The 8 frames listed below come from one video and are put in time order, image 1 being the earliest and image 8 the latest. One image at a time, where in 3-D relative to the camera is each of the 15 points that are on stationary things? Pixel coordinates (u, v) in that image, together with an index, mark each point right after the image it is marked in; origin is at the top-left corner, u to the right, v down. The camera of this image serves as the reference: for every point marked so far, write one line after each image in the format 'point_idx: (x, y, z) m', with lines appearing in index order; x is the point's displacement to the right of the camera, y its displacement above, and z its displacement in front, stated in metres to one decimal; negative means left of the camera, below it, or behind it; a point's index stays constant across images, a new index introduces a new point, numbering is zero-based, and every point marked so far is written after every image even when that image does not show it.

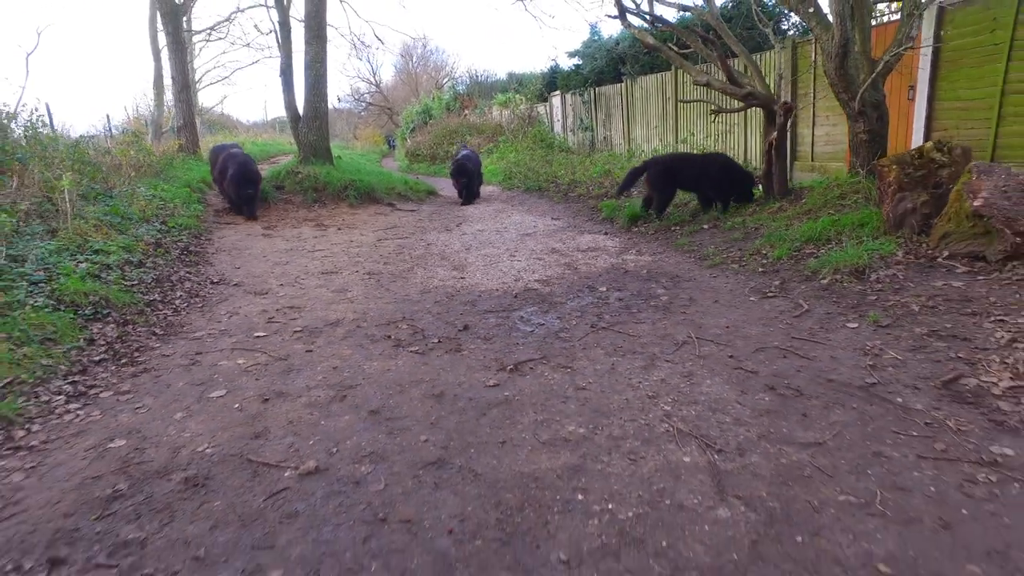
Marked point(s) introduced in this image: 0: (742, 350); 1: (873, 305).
0: (+1.2, -0.3, +3.7) m
1: (+2.3, -0.1, +4.2) m
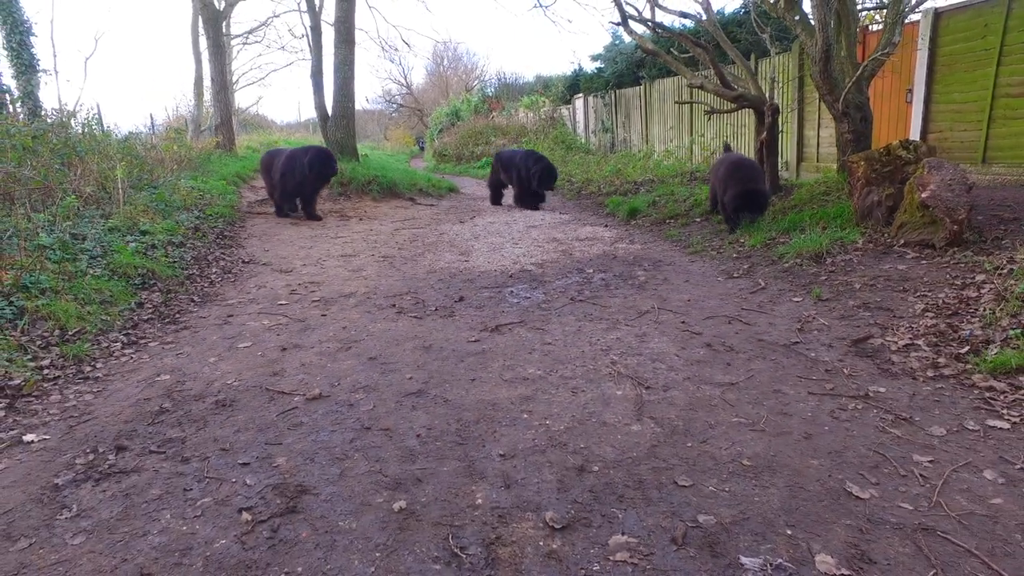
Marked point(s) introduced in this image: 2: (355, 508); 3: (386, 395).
0: (+1.1, -0.2, +4.2) m
1: (+2.2, 0.0, +4.7) m
2: (-0.5, -0.8, +2.3) m
3: (-0.6, -0.5, +3.2) m
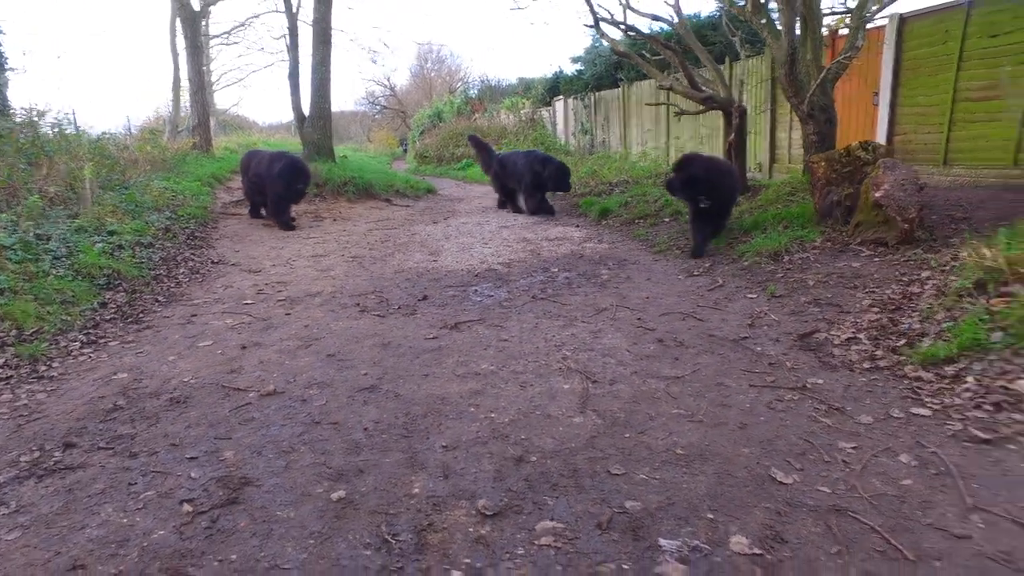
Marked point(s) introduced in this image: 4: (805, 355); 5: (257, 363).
0: (+0.9, -0.2, +4.3) m
1: (+1.9, 0.0, +4.8) m
2: (-0.8, -0.7, +2.3) m
3: (-0.8, -0.5, +3.3) m
4: (+1.5, -0.3, +3.5) m
5: (-1.4, -0.4, +3.8) m
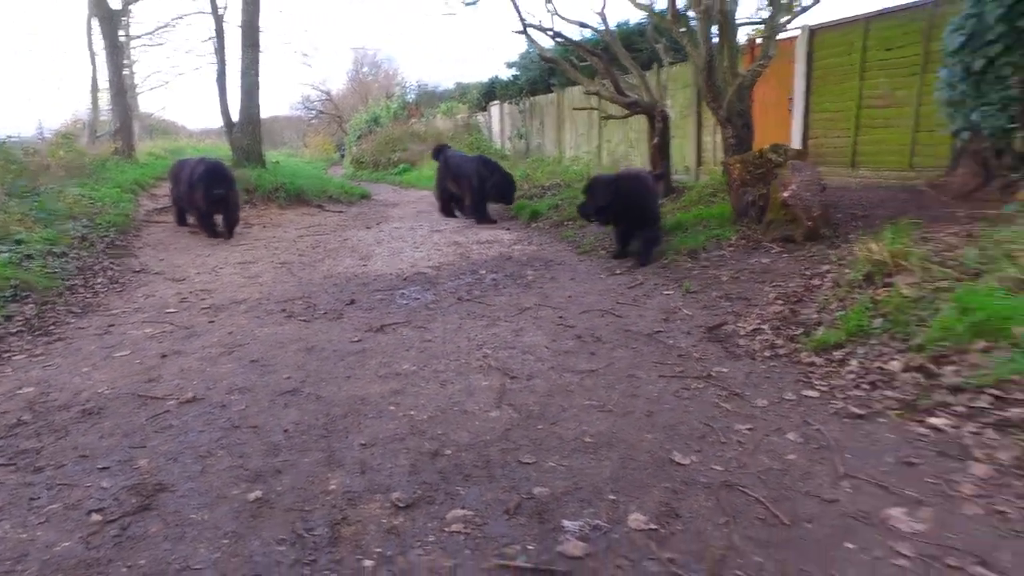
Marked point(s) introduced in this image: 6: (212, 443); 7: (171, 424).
0: (+0.4, -0.2, +4.4) m
1: (+1.4, +0.1, +5.1) m
2: (-1.1, -0.7, +2.4) m
3: (-1.2, -0.5, +3.3) m
4: (+1.1, -0.3, +3.7) m
5: (-1.9, -0.5, +3.7) m
6: (-1.3, -0.6, +2.8) m
7: (-1.5, -0.6, +3.0) m
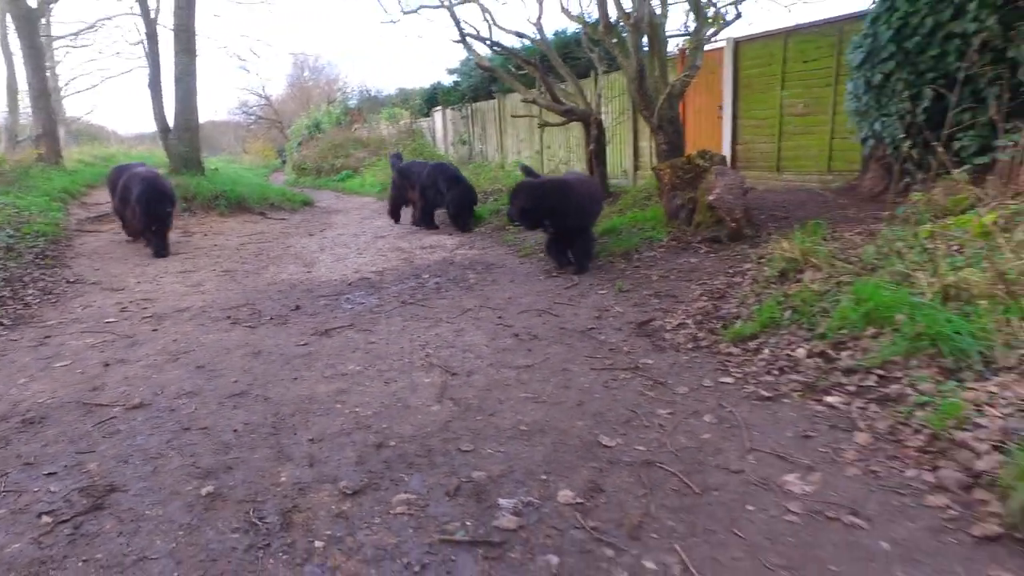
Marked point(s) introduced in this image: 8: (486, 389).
0: (0.0, -0.2, +4.7) m
1: (+0.9, +0.1, +5.3) m
2: (-1.3, -0.8, +2.5) m
3: (-1.5, -0.6, +3.4) m
4: (+0.8, -0.3, +3.9) m
5: (-2.2, -0.5, +3.8) m
6: (-1.5, -0.7, +2.9) m
7: (-1.8, -0.6, +3.1) m
8: (-0.1, -0.5, +3.3) m
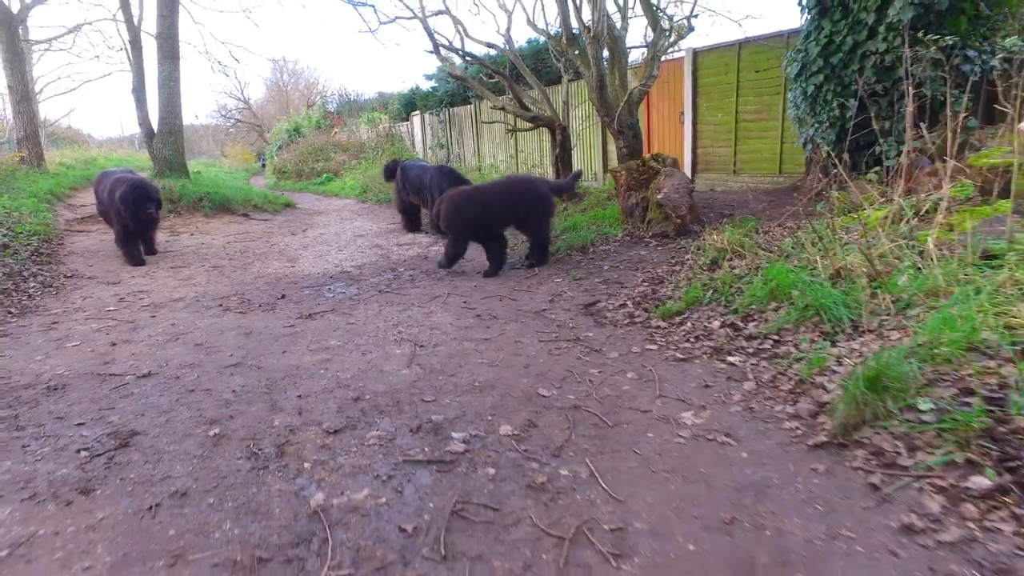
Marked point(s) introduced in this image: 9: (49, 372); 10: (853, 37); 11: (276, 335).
0: (-0.3, -0.1, +5.2) m
1: (+0.6, +0.2, +6.0) m
2: (-1.5, -0.7, +3.0) m
3: (-1.8, -0.5, +3.9) m
4: (+0.5, -0.2, +4.5) m
5: (-2.5, -0.4, +4.3) m
6: (-1.7, -0.6, +3.4) m
7: (-2.0, -0.6, +3.6) m
8: (-0.4, -0.4, +3.9) m
9: (-2.8, -0.5, +4.0) m
10: (+3.4, +2.5, +6.6) m
11: (-1.6, -0.3, +4.5) m
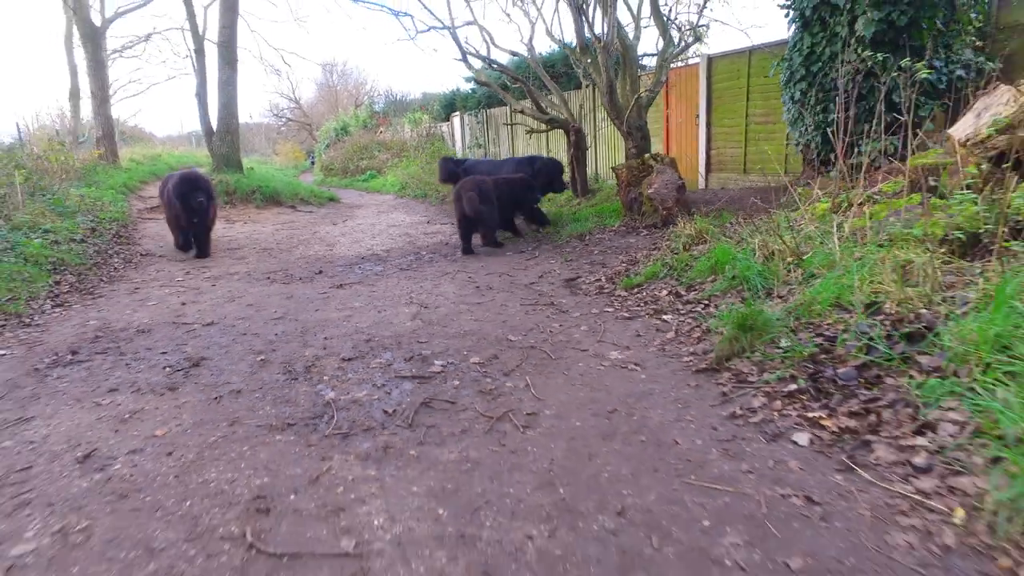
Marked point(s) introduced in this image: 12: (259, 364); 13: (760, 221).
0: (-0.3, +0.1, +6.2) m
1: (+0.6, +0.4, +6.8) m
2: (-1.7, -0.4, +4.1) m
3: (-1.9, -0.2, +5.0) m
4: (+0.4, 0.0, +5.4) m
5: (-2.5, -0.2, +5.4) m
6: (-1.9, -0.4, +4.5) m
7: (-2.2, -0.3, +4.7) m
8: (-0.5, -0.2, +4.9) m
9: (-2.9, -0.3, +5.2) m
10: (+3.5, +2.6, +7.3) m
11: (-1.7, -0.1, +5.5) m
12: (-1.5, -0.4, +4.0) m
13: (+2.1, +0.6, +5.6) m
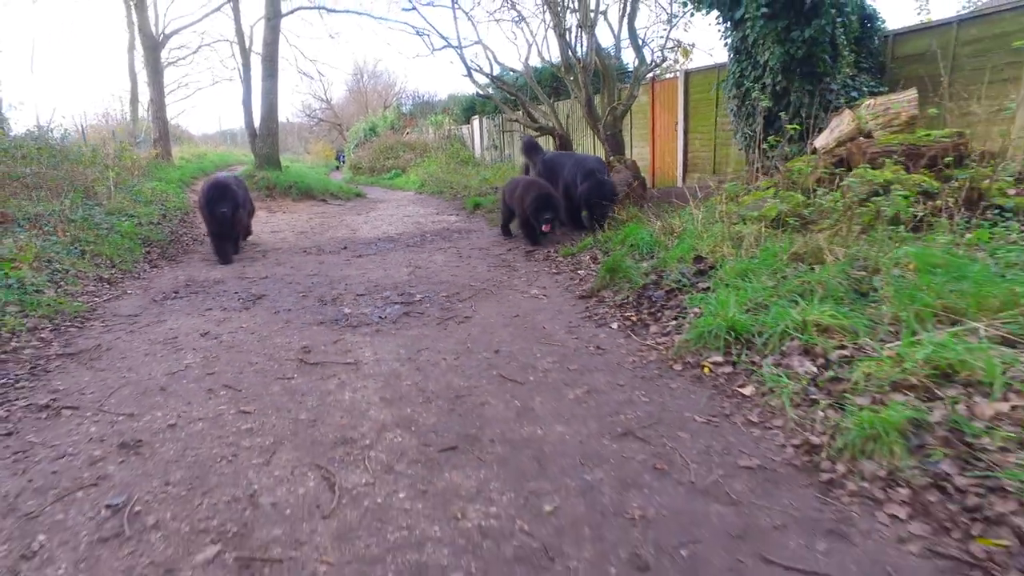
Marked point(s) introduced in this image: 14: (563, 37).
0: (-0.6, +0.5, +8.1) m
1: (+0.4, +0.7, +8.8) m
2: (-2.0, -0.1, +6.1) m
3: (-2.2, +0.1, +7.0) m
4: (+0.1, +0.3, +7.4) m
5: (-2.9, +0.2, +7.4) m
6: (-2.2, 0.0, +6.5) m
7: (-2.5, +0.1, +6.7) m
8: (-0.8, +0.2, +6.8) m
9: (-3.2, +0.1, +7.2) m
10: (+3.3, +2.9, +9.1) m
11: (-2.0, +0.3, +7.5) m
12: (-1.9, -0.1, +6.0) m
13: (+1.8, +0.9, +7.5) m
14: (+0.9, +4.4, +11.7) m
